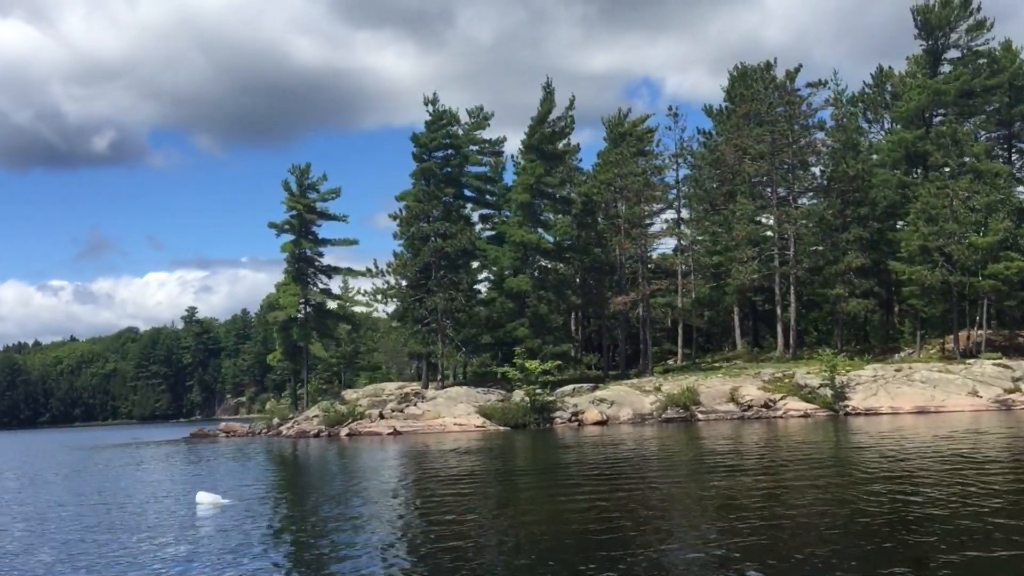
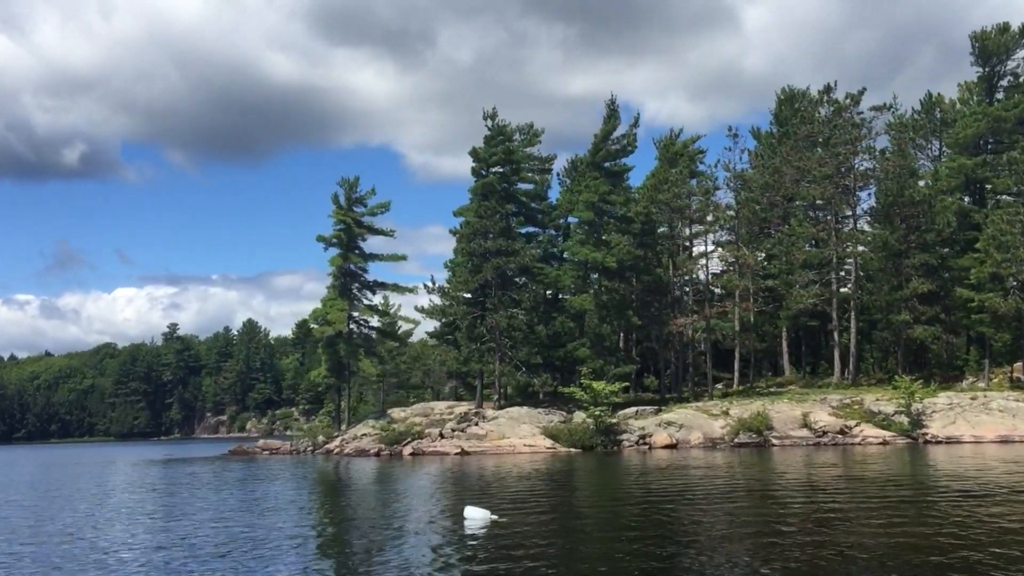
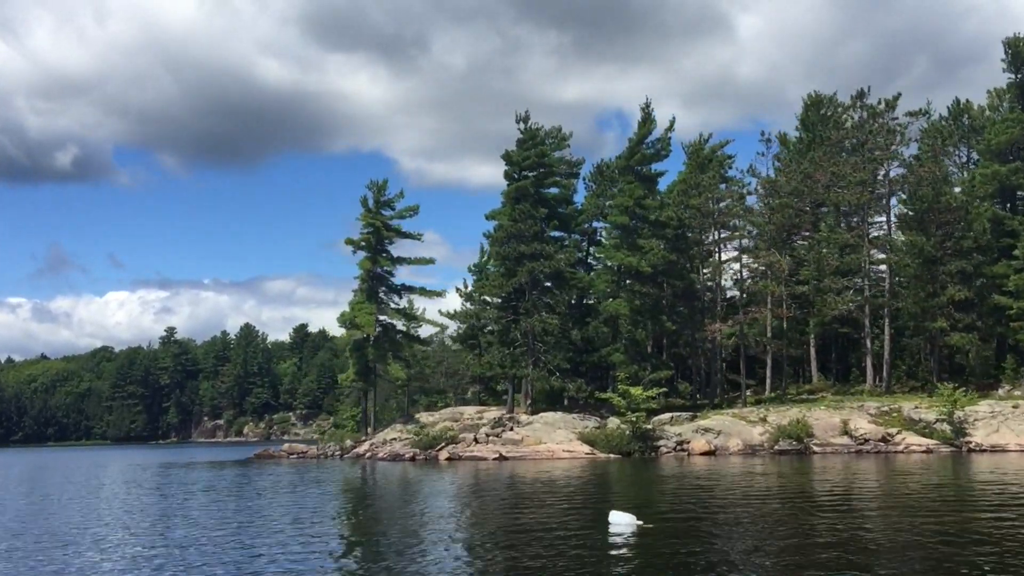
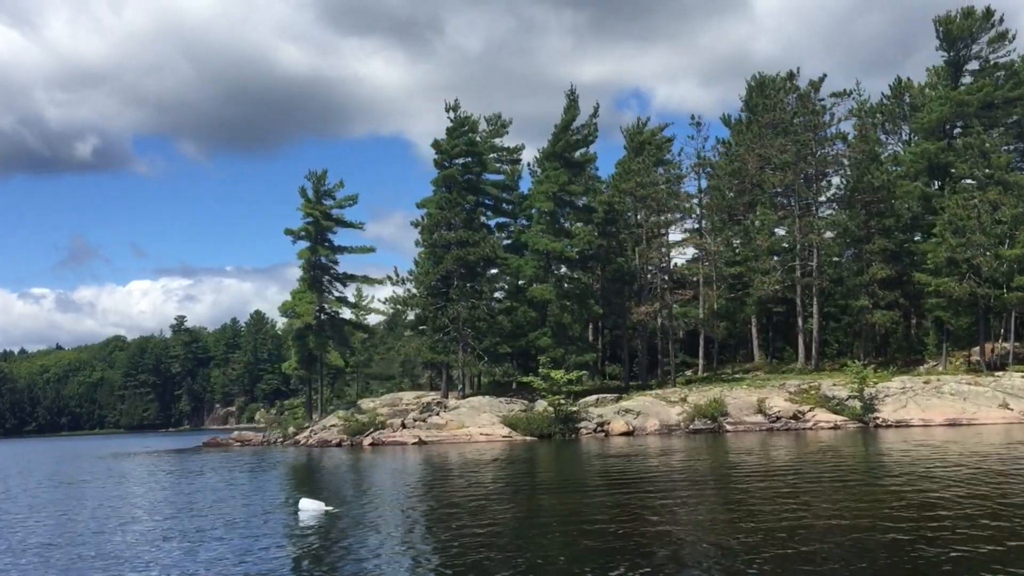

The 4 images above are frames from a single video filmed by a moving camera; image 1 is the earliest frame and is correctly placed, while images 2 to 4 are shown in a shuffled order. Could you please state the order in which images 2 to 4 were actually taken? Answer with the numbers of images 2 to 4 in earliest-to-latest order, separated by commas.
4, 2, 3
